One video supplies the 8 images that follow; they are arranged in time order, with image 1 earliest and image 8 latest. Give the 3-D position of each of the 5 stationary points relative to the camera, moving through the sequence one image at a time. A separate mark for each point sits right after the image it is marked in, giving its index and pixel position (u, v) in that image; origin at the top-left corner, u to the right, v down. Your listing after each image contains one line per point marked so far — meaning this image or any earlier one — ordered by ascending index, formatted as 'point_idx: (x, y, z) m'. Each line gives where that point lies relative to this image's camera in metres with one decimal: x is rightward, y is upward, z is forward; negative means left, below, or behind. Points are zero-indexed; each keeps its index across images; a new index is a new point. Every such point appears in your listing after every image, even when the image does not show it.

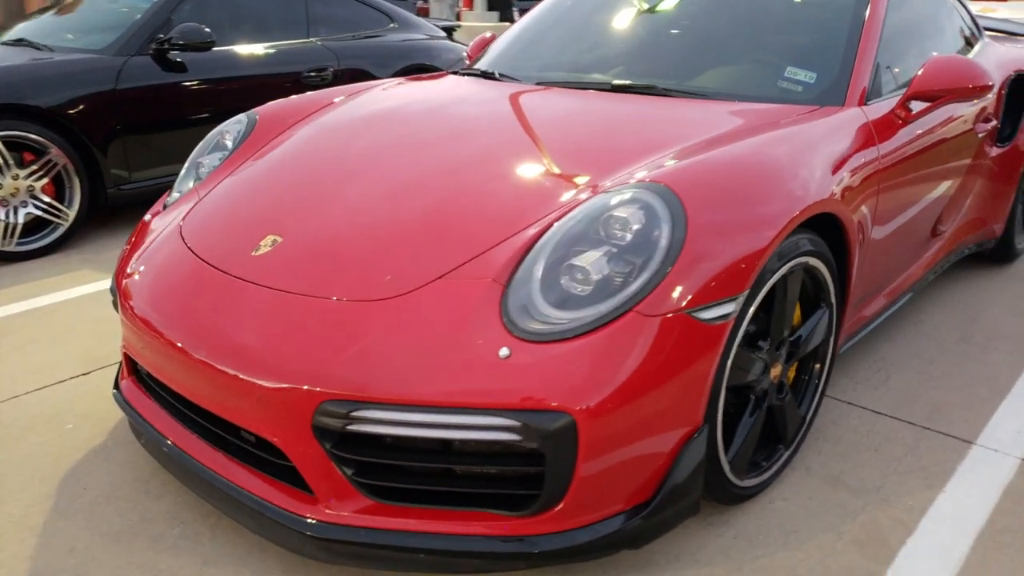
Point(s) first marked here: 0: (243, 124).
0: (-0.9, +0.5, +2.7) m
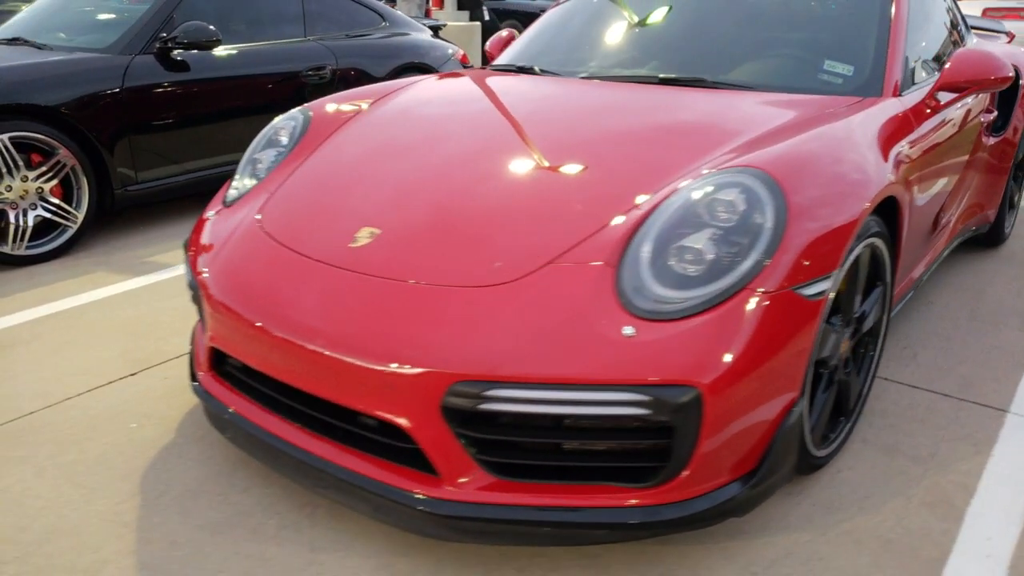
0: (-0.7, +0.6, +2.7) m
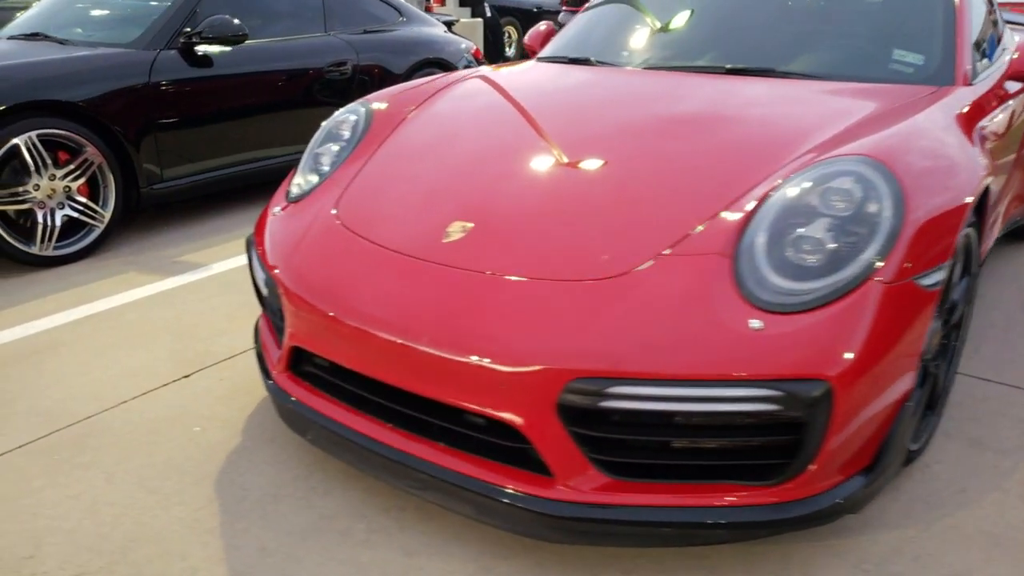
0: (-0.5, +0.6, +2.7) m
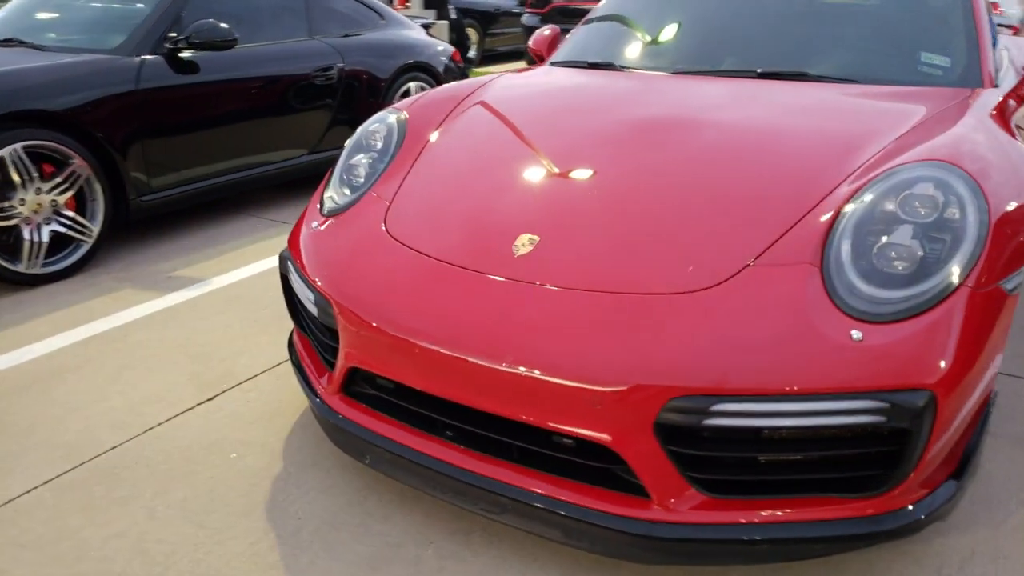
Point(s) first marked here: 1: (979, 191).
0: (-0.4, +0.5, +2.6) m
1: (+1.1, +0.2, +1.8) m
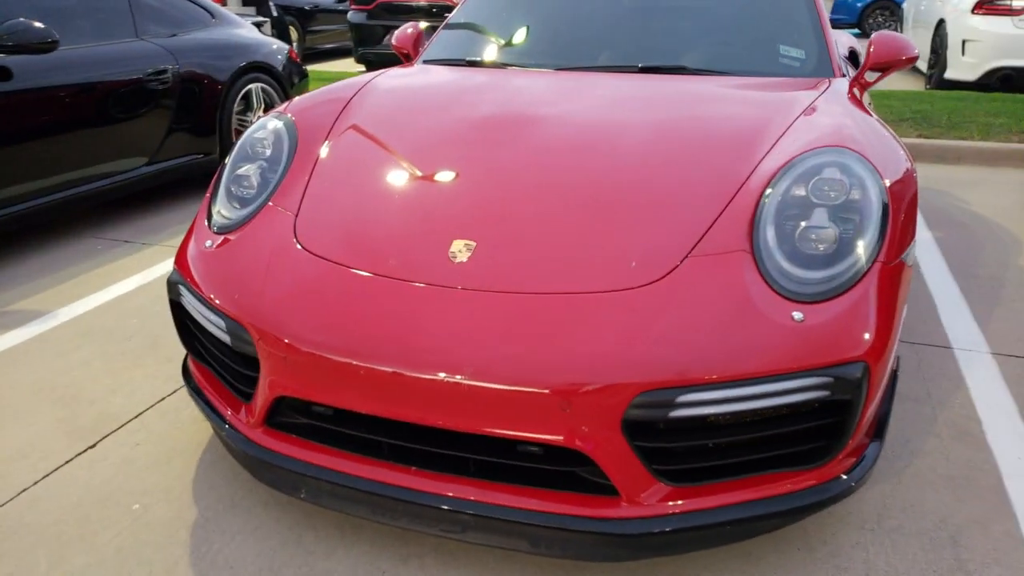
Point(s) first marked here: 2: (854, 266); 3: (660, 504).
0: (-0.7, +0.5, +2.4) m
1: (+0.9, +0.3, +2.0) m
2: (+0.8, 0.0, +1.8) m
3: (+0.3, -0.5, +1.7) m
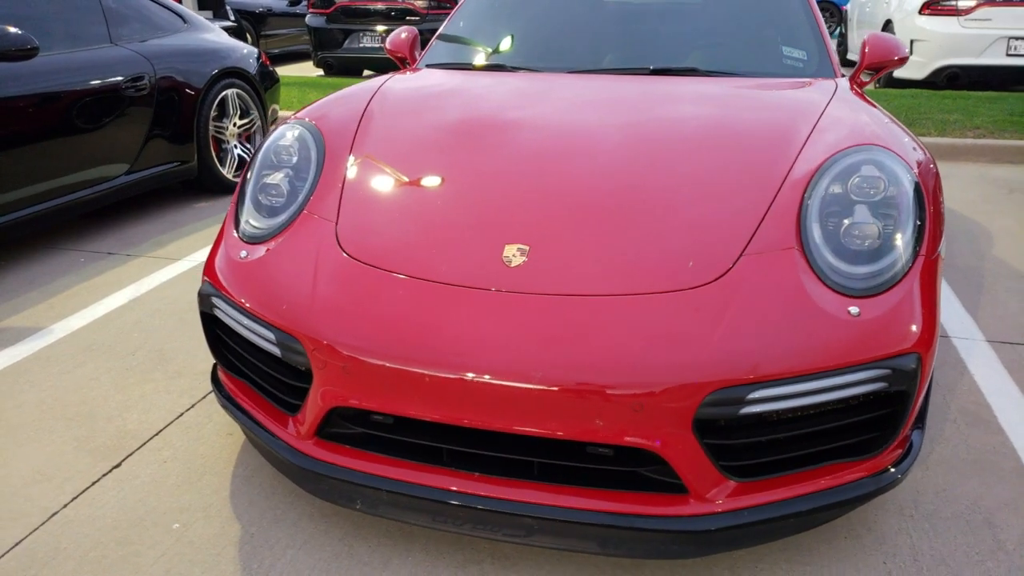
0: (-0.6, +0.4, +2.4) m
1: (+1.0, +0.3, +2.0) m
2: (+0.9, +0.1, +1.8) m
3: (+0.5, -0.5, +1.7) m
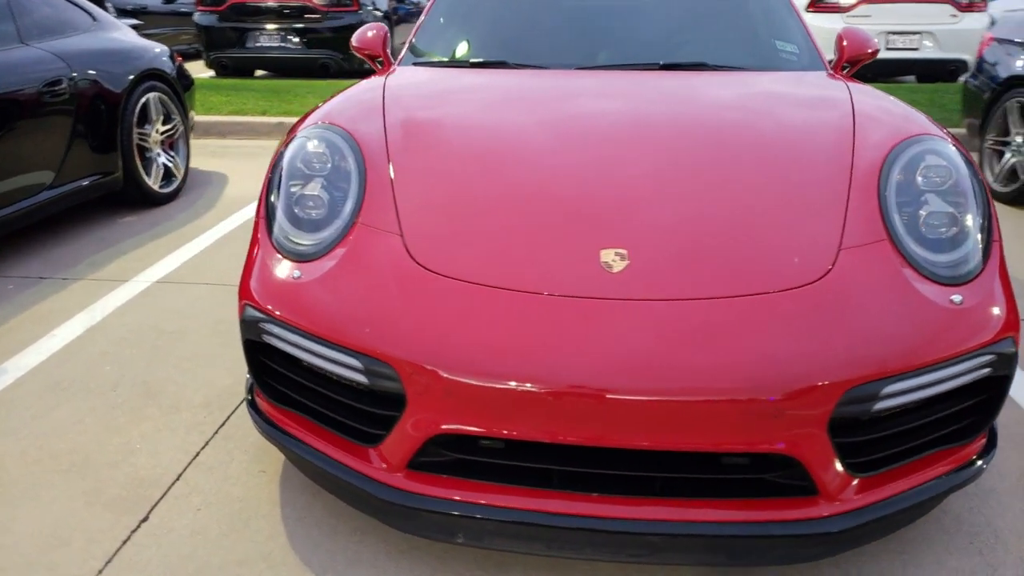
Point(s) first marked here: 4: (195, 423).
0: (-0.5, +0.4, +2.2) m
1: (+1.2, +0.3, +2.1) m
2: (+1.1, +0.1, +1.9) m
3: (+0.7, -0.4, +1.7) m
4: (-1.0, -0.4, +2.4) m
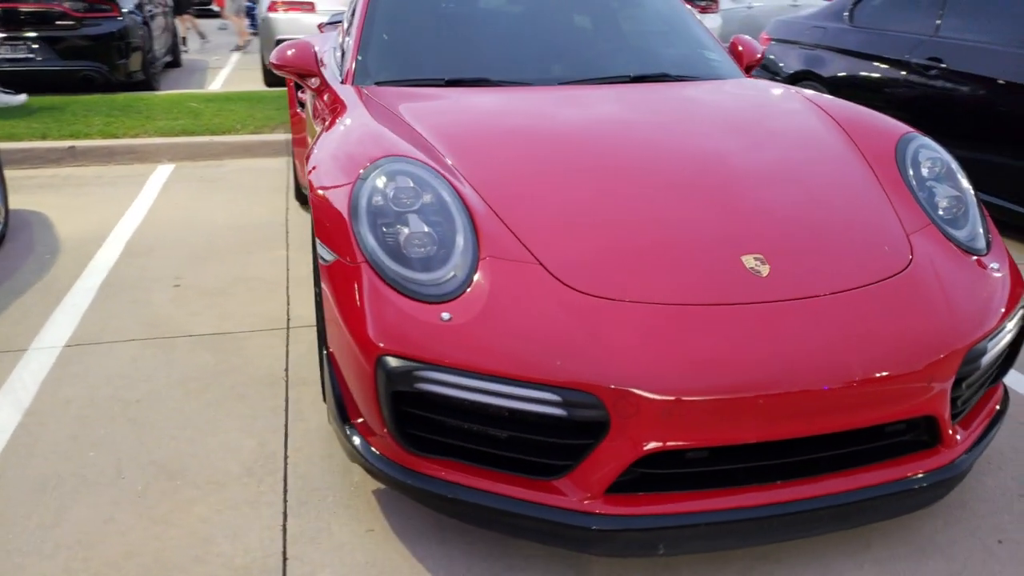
0: (-0.3, +0.3, +2.1) m
1: (+1.3, +0.4, +2.5) m
2: (+1.3, +0.2, +2.3) m
3: (+1.1, -0.4, +2.0) m
4: (-0.7, -0.6, +2.2) m
